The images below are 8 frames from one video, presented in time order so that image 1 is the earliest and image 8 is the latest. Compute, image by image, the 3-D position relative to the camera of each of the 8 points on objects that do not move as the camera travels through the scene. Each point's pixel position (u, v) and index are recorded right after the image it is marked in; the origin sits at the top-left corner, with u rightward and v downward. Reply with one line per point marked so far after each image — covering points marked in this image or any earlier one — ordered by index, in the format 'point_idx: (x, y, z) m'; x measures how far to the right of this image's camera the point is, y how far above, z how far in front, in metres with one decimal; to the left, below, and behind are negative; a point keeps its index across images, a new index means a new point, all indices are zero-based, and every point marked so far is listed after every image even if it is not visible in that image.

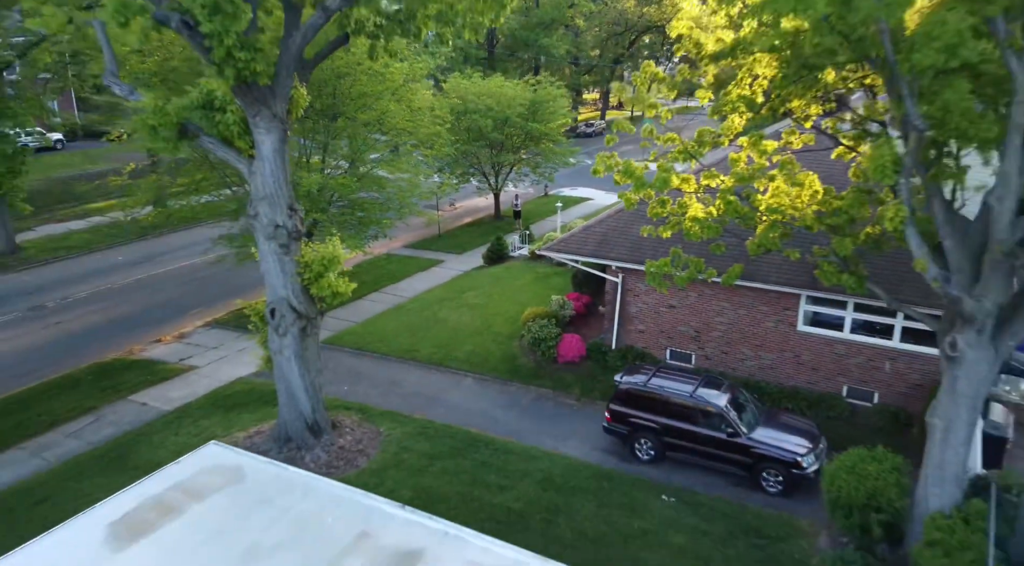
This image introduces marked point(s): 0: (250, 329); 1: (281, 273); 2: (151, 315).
0: (-5.4, -0.9, +16.0) m
1: (-3.1, +0.2, +11.1) m
2: (-7.7, -0.6, +17.0) m
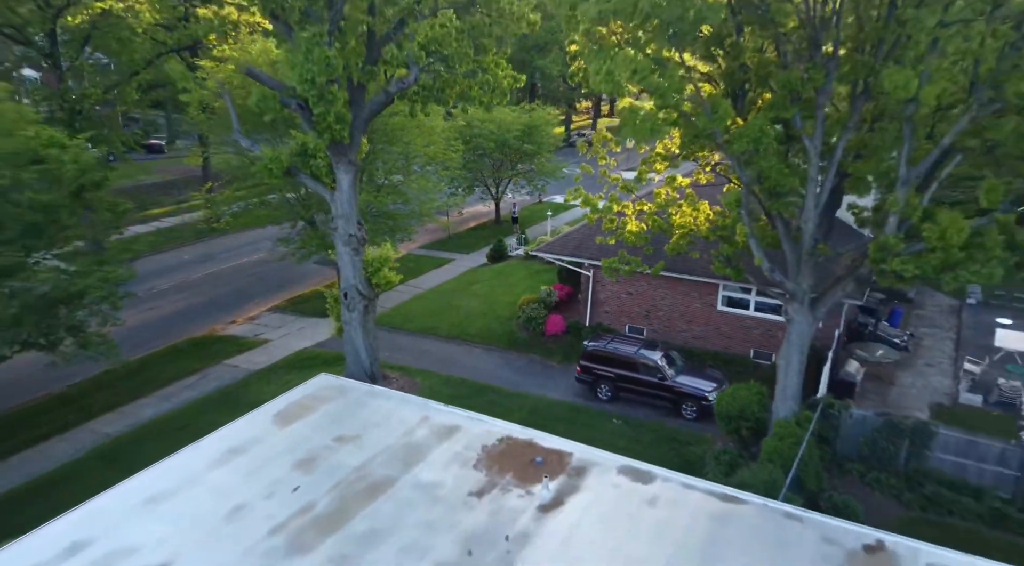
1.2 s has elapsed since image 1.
0: (-5.4, -0.8, +20.5) m
1: (-3.1, +0.3, +15.6) m
2: (-7.7, -0.4, +21.5) m
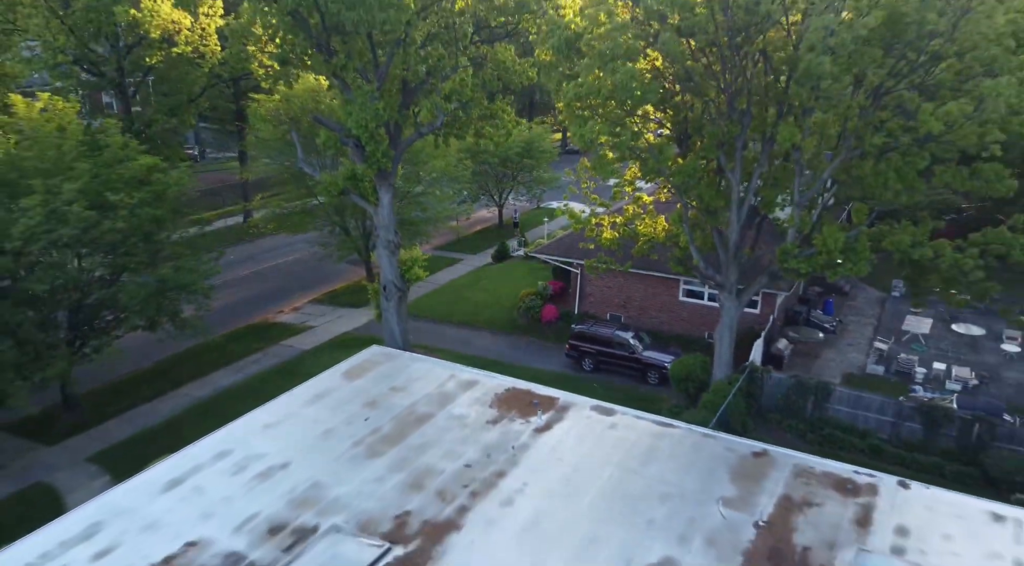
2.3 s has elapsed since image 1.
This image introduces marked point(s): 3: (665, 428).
0: (-5.3, -0.6, +24.6) m
1: (-3.1, +0.4, +19.7) m
2: (-7.7, -0.3, +25.5) m
3: (+2.6, -2.5, +13.3) m
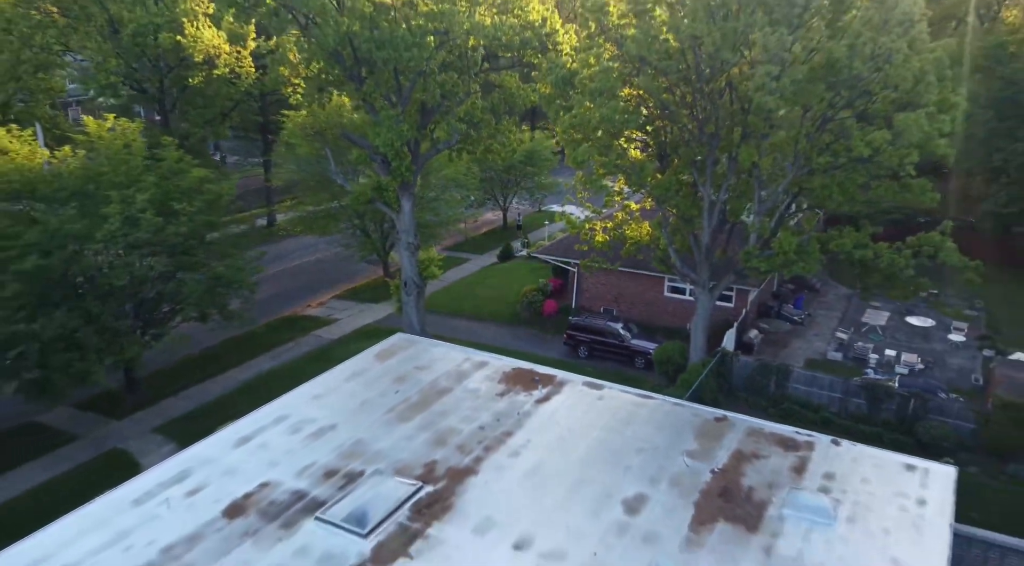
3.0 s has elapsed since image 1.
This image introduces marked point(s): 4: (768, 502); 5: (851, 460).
0: (-5.2, -0.6, +27.3) m
1: (-2.9, +0.5, +22.5) m
2: (-7.5, -0.2, +28.3) m
3: (+2.7, -2.4, +16.1) m
4: (+4.2, -3.6, +12.8) m
5: (+6.1, -3.2, +14.1) m
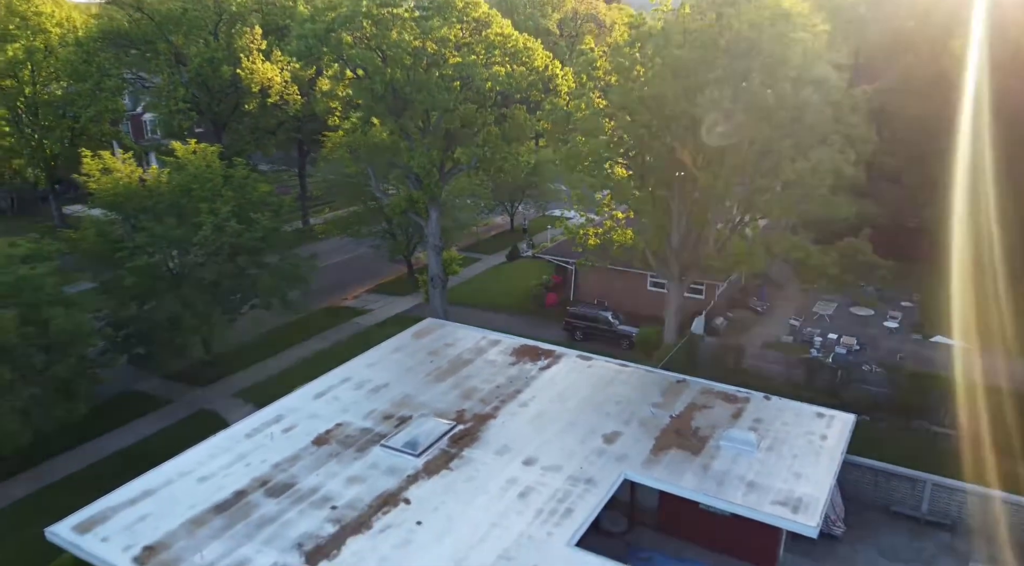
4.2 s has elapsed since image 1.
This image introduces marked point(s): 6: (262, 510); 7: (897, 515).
0: (-4.9, -0.4, +32.1) m
1: (-2.6, +0.7, +27.2) m
2: (-7.2, 0.0, +33.0) m
3: (+3.0, -2.2, +20.7) m
4: (+4.4, -3.4, +17.5) m
5: (+6.3, -3.0, +18.7) m
6: (-4.8, -4.3, +15.0) m
7: (+8.7, -5.3, +17.8) m
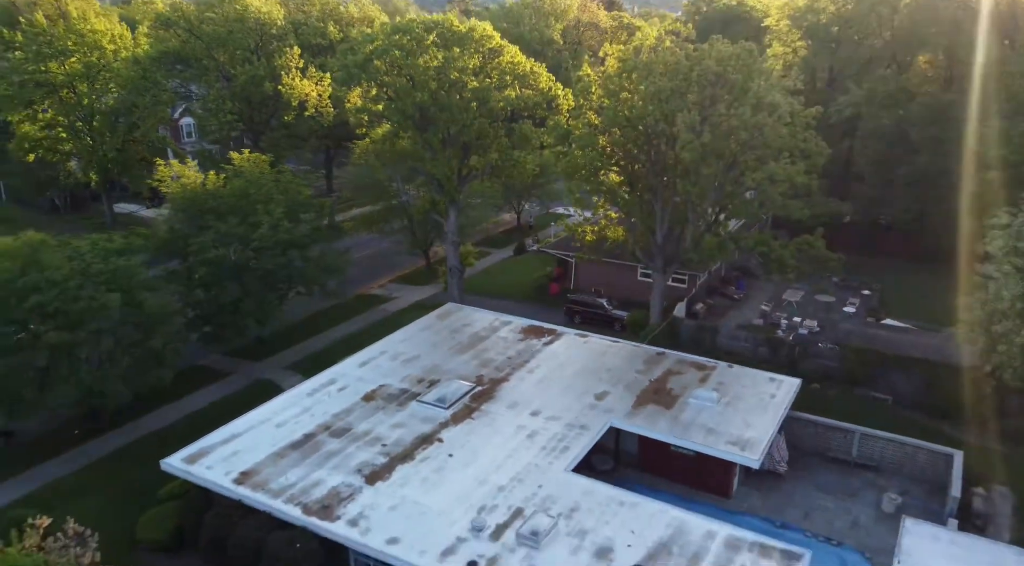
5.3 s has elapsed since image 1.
0: (-4.6, 0.0, +36.3) m
1: (-2.3, +1.1, +31.4) m
2: (-6.9, +0.4, +37.3) m
3: (+3.2, -1.9, +25.0) m
4: (+4.7, -3.1, +21.7) m
5: (+6.6, -2.7, +22.9) m
6: (-4.5, -4.0, +19.3) m
7: (+9.0, -5.0, +22.0) m
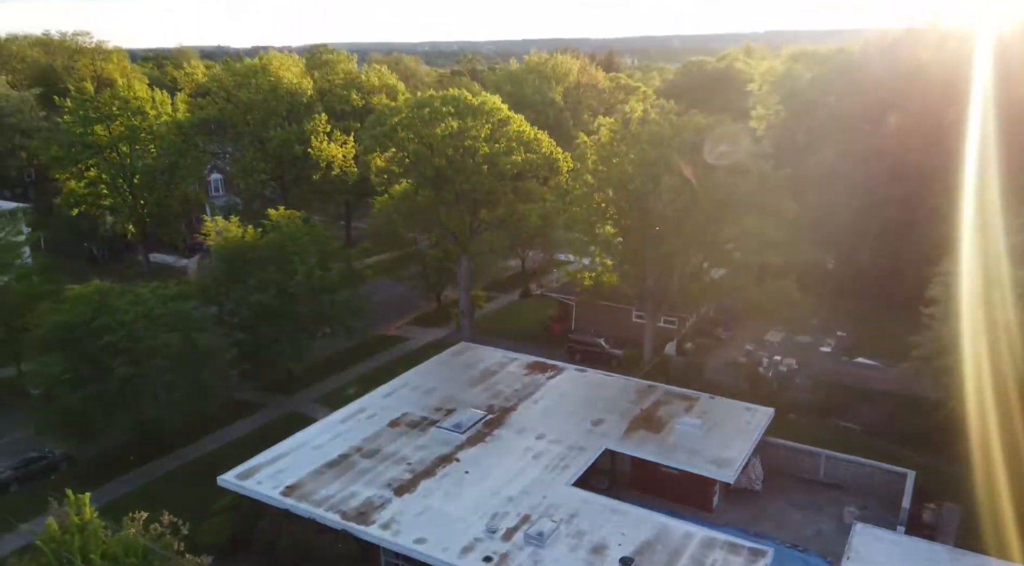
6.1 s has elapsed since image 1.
0: (-4.3, -2.1, +39.5) m
1: (-2.1, -0.8, +34.7) m
2: (-6.6, -1.8, +40.6) m
3: (+3.5, -3.4, +28.1) m
4: (+4.9, -4.4, +24.7) m
5: (+6.8, -4.0, +26.0) m
6: (-4.3, -5.2, +22.3) m
7: (+9.2, -6.3, +25.0) m
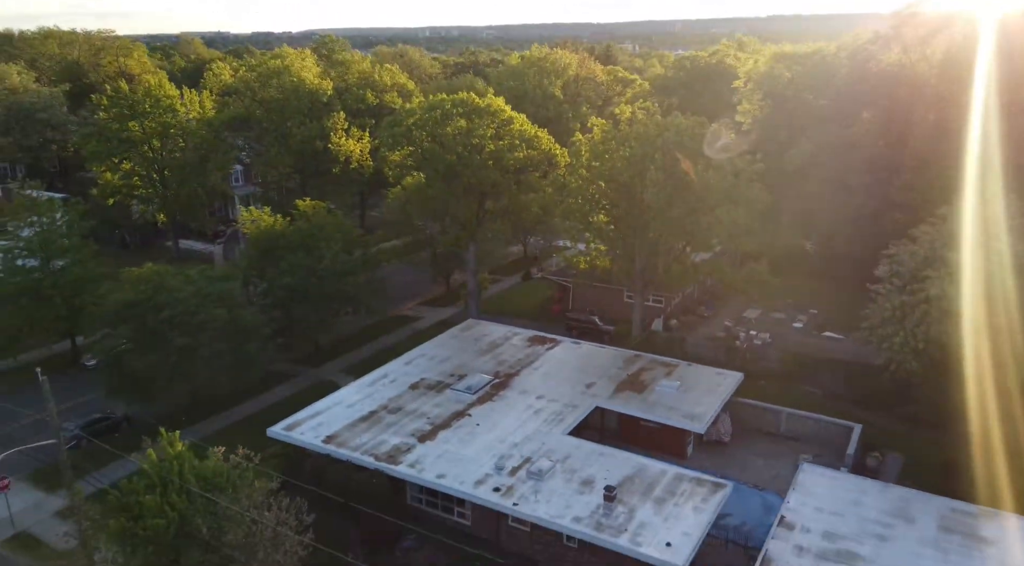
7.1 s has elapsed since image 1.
0: (-4.1, -1.2, +43.4) m
1: (-1.9, +0.1, +38.6) m
2: (-6.4, -0.9, +44.5) m
3: (+3.6, -2.6, +32.0) m
4: (+5.1, -3.7, +28.7) m
5: (+7.0, -3.3, +29.9) m
6: (-4.2, -4.6, +26.3) m
7: (+9.4, -5.6, +28.9) m
